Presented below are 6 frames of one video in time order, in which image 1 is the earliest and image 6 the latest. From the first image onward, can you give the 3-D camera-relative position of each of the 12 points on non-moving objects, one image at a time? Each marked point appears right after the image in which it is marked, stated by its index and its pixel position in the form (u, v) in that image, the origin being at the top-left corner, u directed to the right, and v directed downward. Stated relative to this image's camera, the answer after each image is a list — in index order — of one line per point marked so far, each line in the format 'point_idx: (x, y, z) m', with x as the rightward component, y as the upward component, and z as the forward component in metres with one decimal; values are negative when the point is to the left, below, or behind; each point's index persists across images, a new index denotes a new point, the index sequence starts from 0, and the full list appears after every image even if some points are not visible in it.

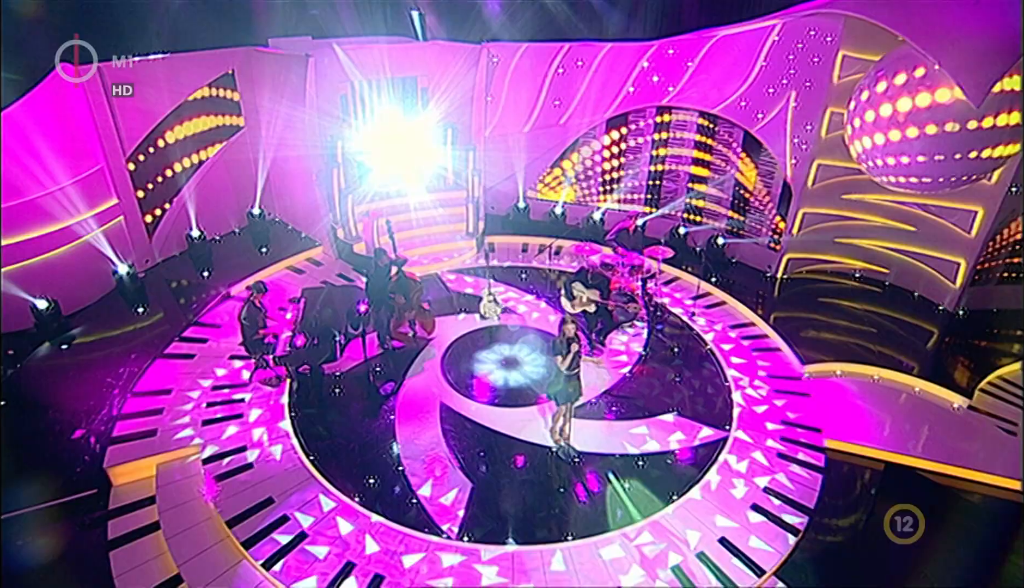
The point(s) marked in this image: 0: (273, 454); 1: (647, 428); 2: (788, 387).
0: (-3.0, -1.9, +7.1) m
1: (+1.8, -1.7, +7.5) m
2: (+4.0, -1.3, +8.3) m
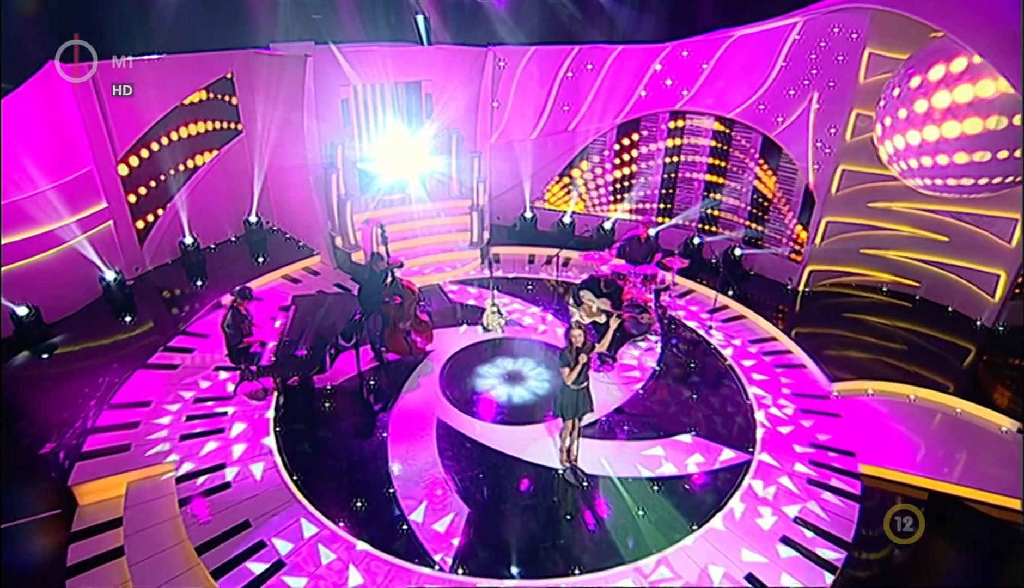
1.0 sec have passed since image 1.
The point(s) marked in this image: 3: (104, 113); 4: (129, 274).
0: (-2.9, -2.0, +6.5) m
1: (+1.8, -1.8, +6.9) m
2: (+4.0, -1.5, +7.6) m
3: (-6.7, +2.9, +9.5) m
4: (-6.9, +0.4, +10.5) m
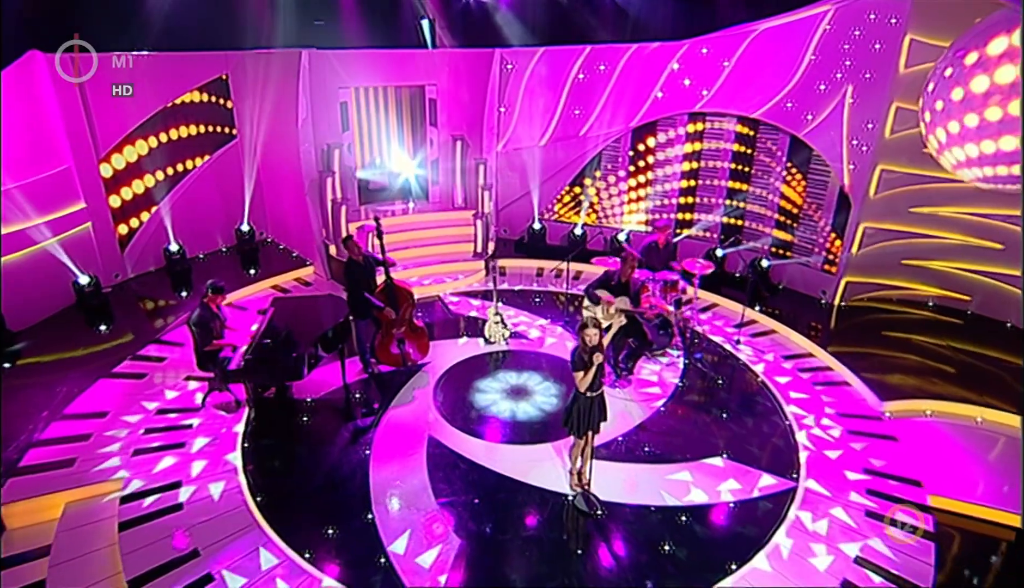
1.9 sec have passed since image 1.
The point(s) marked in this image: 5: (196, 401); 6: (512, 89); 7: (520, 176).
0: (-2.9, -1.9, +5.6) m
1: (+1.8, -1.8, +5.9) m
2: (+4.1, -1.5, +6.6) m
3: (-6.6, +2.8, +8.9) m
4: (-6.8, +0.2, +9.8) m
5: (-3.8, -1.3, +6.9) m
6: (0.0, +3.9, +10.9) m
7: (+0.2, +2.4, +11.5) m
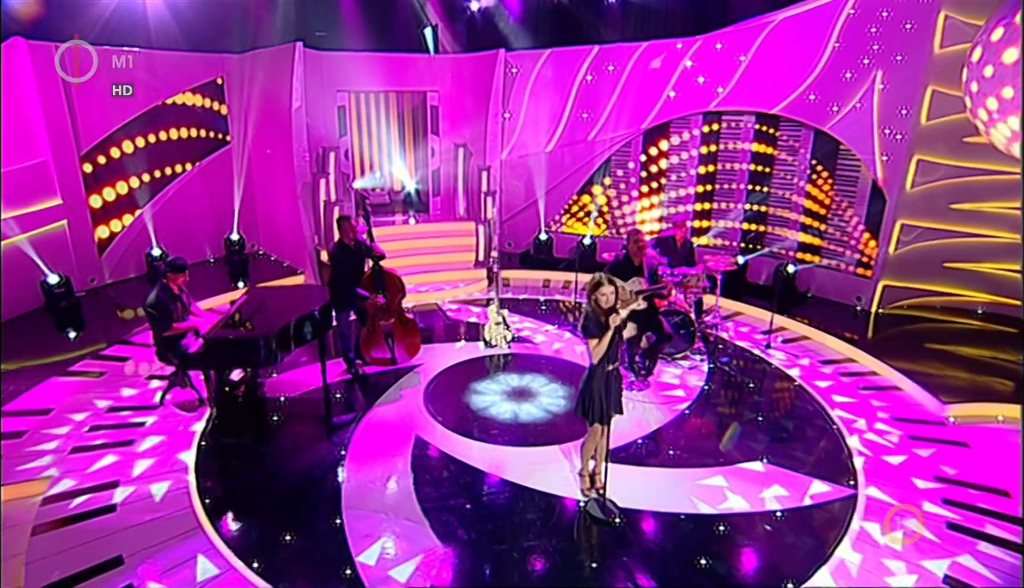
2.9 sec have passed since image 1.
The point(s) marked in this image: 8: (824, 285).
0: (-2.9, -1.6, +4.7) m
1: (+1.8, -1.6, +4.9) m
2: (+4.1, -1.4, +5.7) m
3: (-6.5, +2.8, +8.5) m
4: (-6.8, +0.1, +9.1) m
5: (-3.8, -1.1, +6.1) m
6: (+0.1, +3.6, +10.5) m
7: (+0.3, +2.1, +11.0) m
8: (+4.8, +0.1, +8.9) m
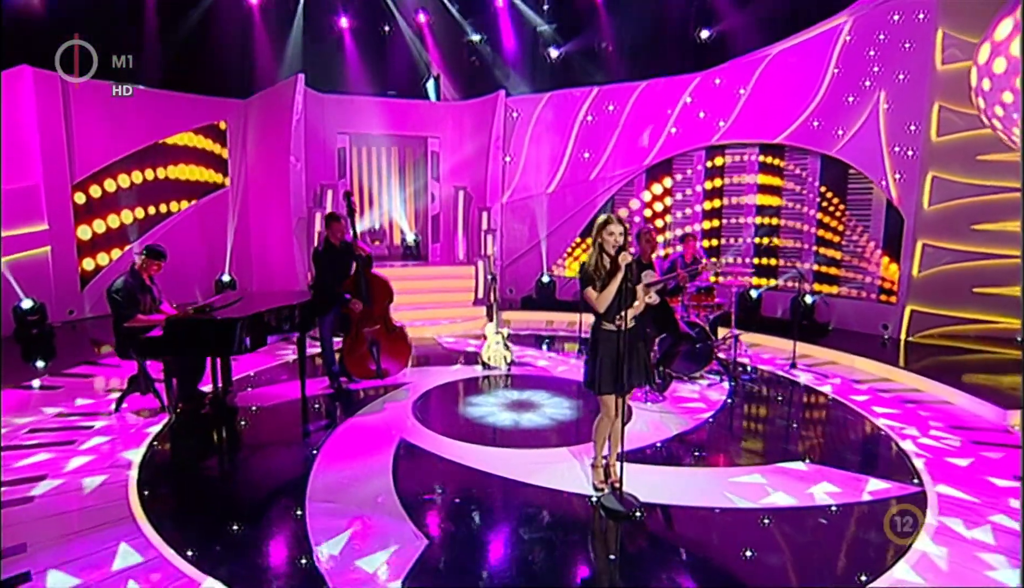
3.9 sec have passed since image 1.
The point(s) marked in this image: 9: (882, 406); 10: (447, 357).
0: (-2.9, -1.3, +3.9) m
1: (+1.8, -1.3, +4.2) m
2: (+4.1, -1.2, +4.9) m
3: (-6.5, +2.4, +8.5) m
4: (-6.8, -0.4, +8.6) m
5: (-3.8, -1.1, +5.4) m
6: (+0.1, +2.9, +10.5) m
7: (+0.3, +1.3, +10.7) m
8: (+4.8, -0.3, +8.4) m
9: (+3.6, -1.1, +5.7) m
10: (-0.9, -0.8, +7.6) m
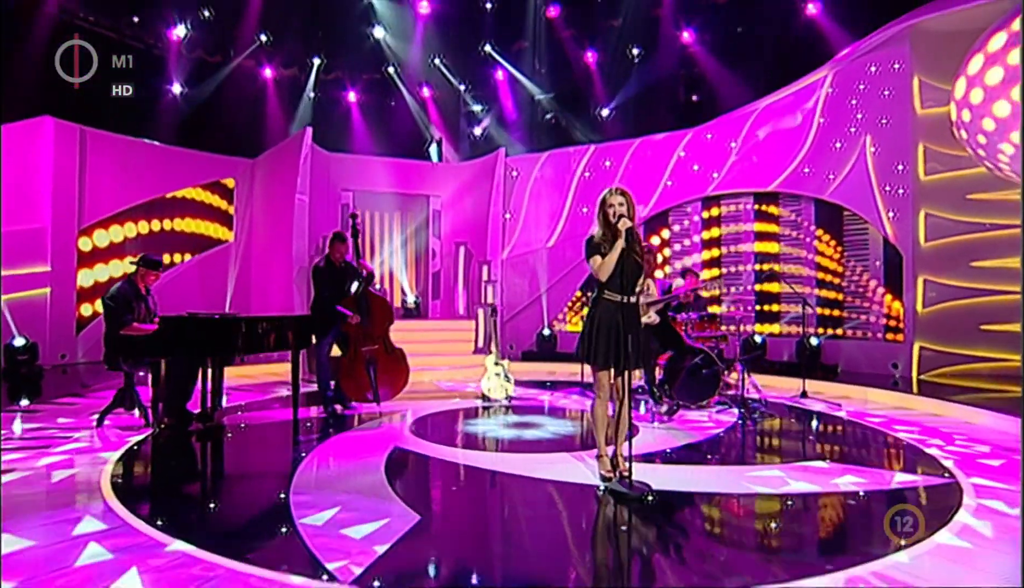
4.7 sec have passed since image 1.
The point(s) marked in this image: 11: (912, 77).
0: (-2.9, -1.2, +3.7) m
1: (+1.8, -1.2, +3.9) m
2: (+4.1, -1.3, +4.6) m
3: (-6.5, +1.8, +8.7) m
4: (-6.7, -1.0, +8.4) m
5: (-3.8, -1.2, +5.2) m
6: (+0.1, +1.9, +10.9) m
7: (+0.3, +0.3, +10.8) m
8: (+4.8, -0.9, +8.2) m
9: (+3.6, -1.2, +5.4) m
10: (-0.9, -1.3, +7.3) m
11: (+5.3, +2.8, +7.7) m
